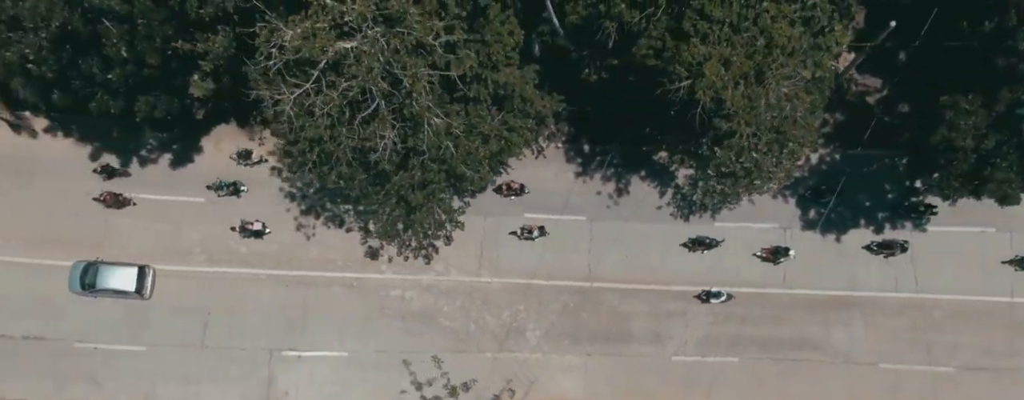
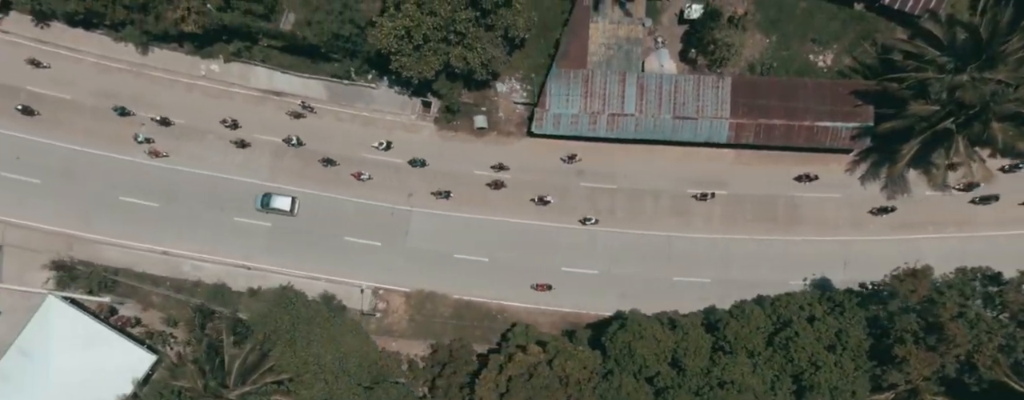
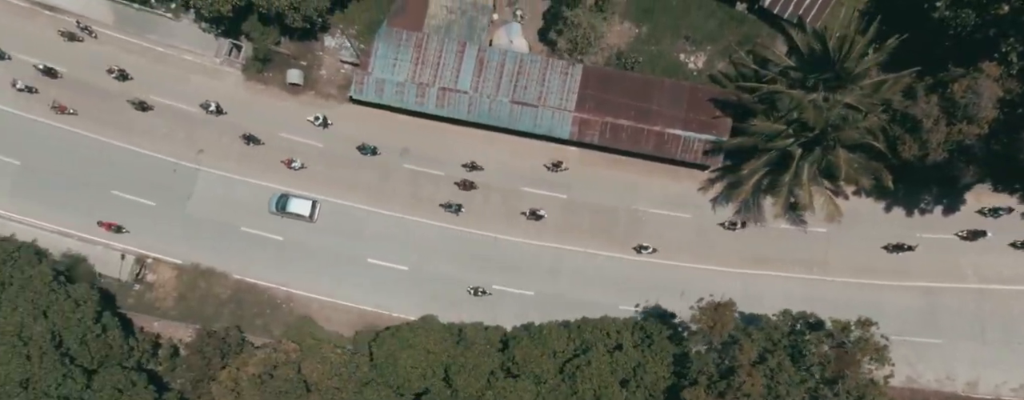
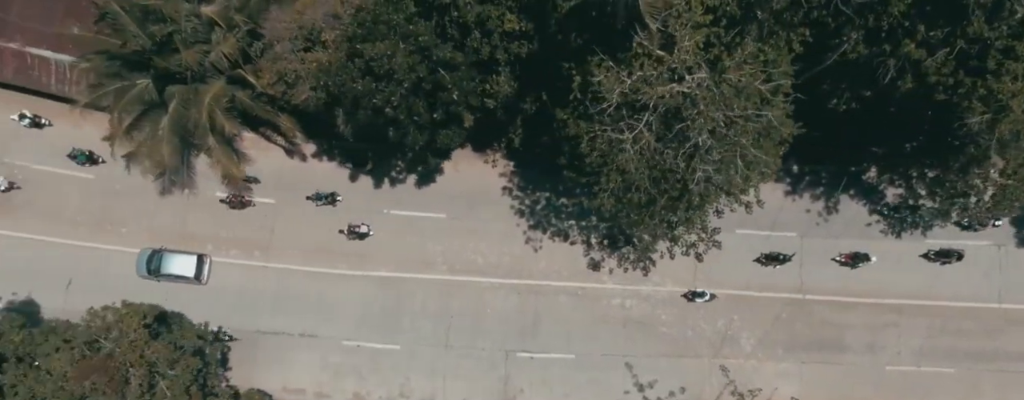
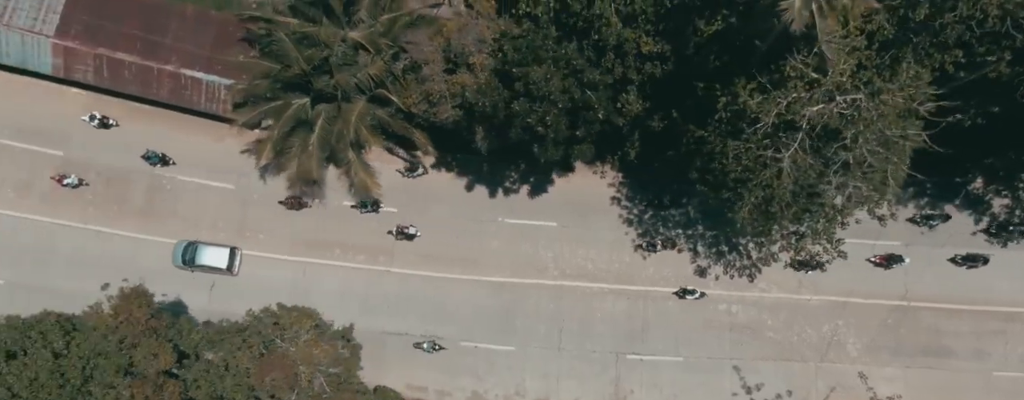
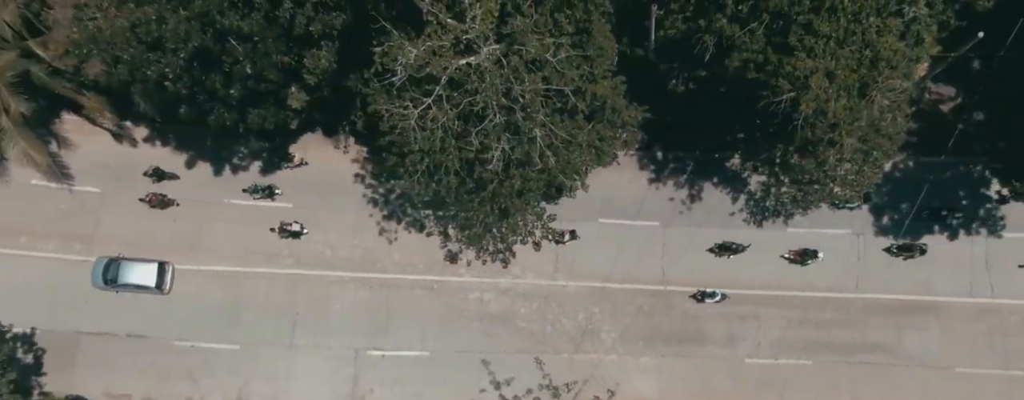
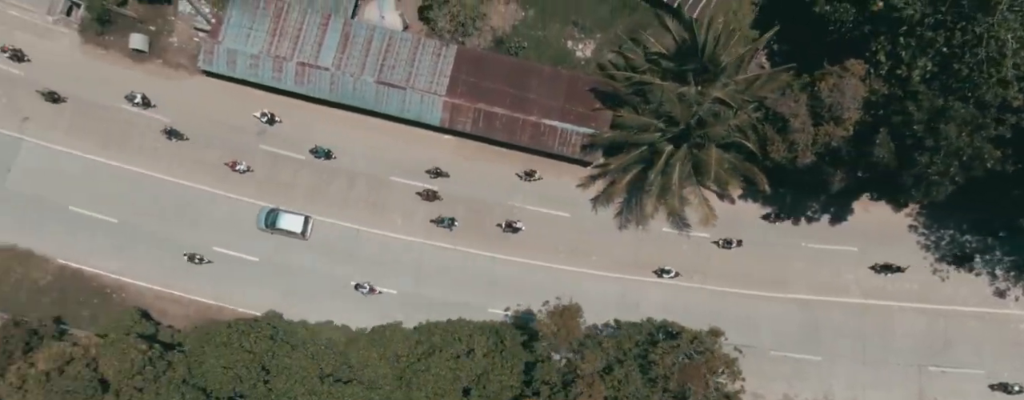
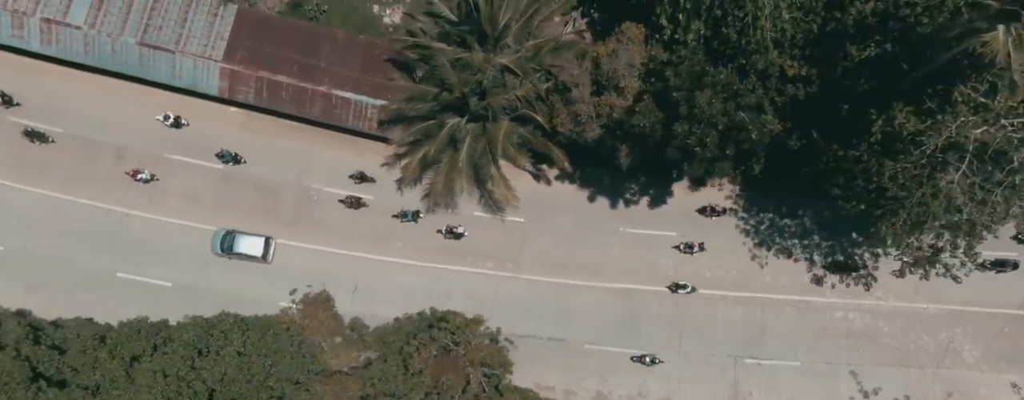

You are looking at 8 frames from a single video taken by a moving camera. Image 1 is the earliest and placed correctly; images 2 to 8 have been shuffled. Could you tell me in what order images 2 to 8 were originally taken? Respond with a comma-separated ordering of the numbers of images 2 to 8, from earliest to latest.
6, 4, 5, 8, 7, 3, 2
